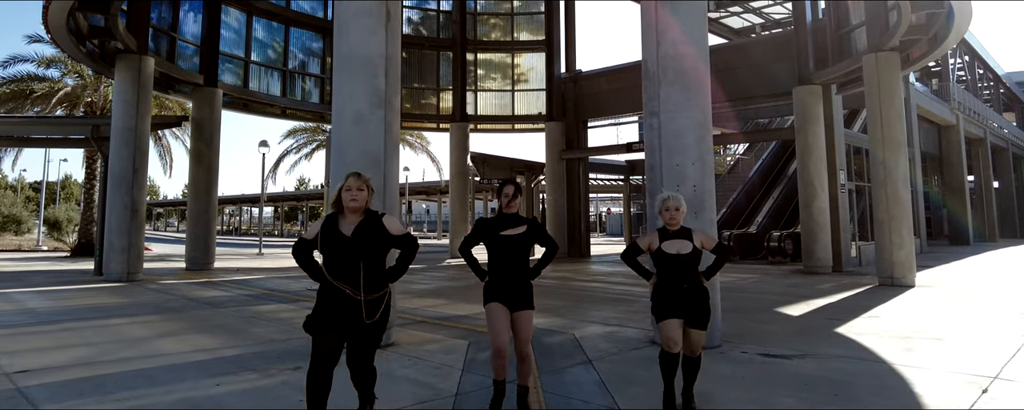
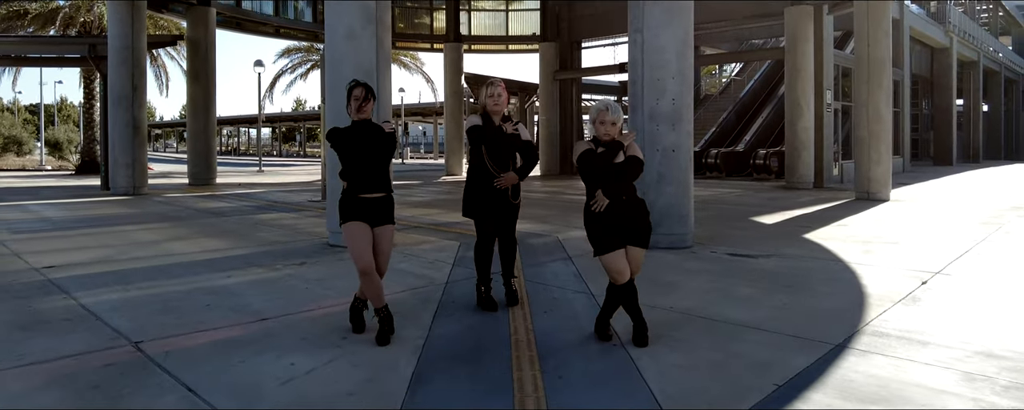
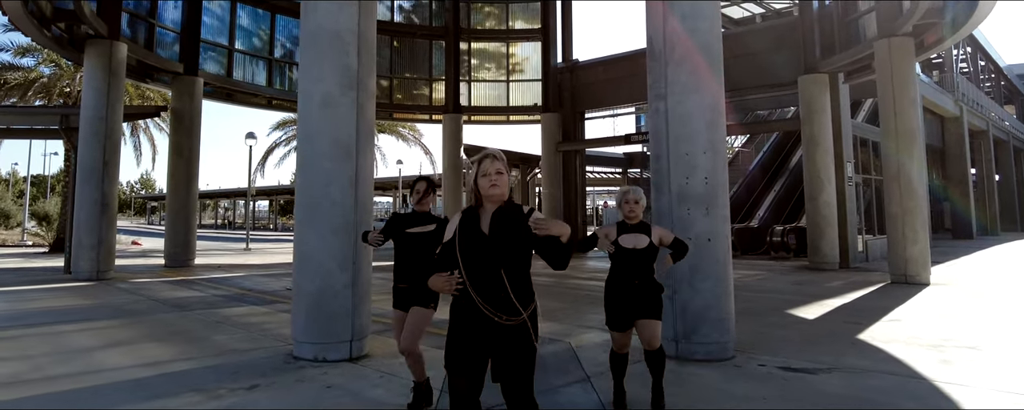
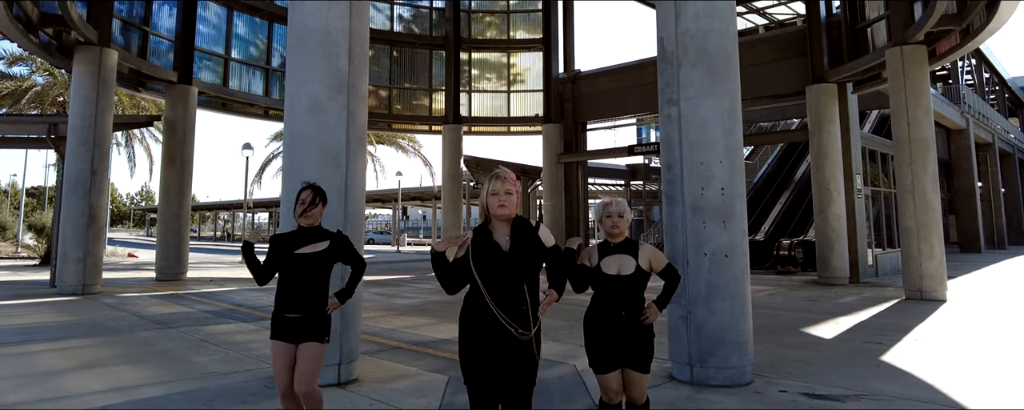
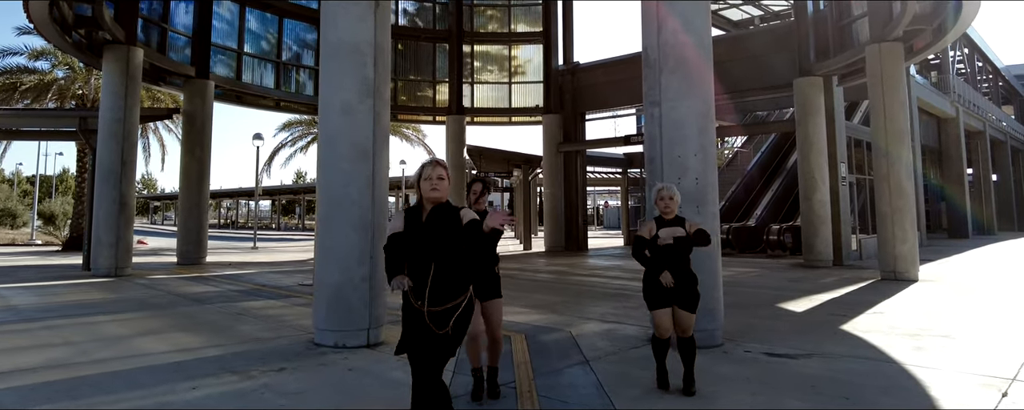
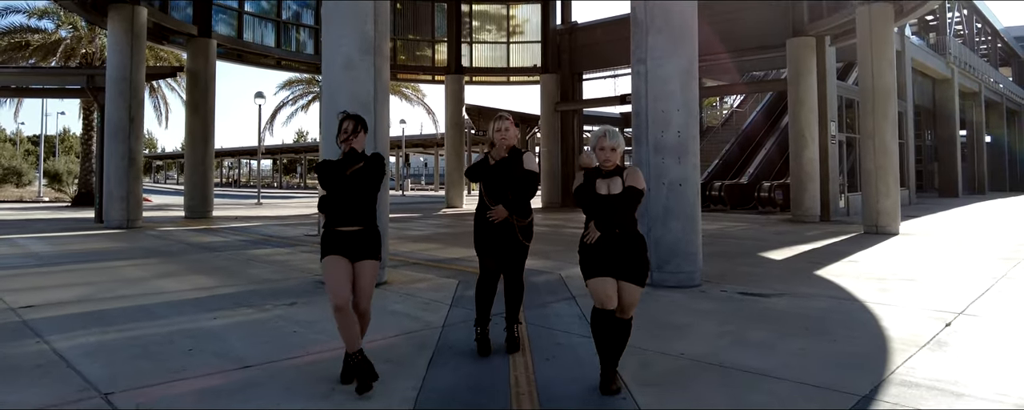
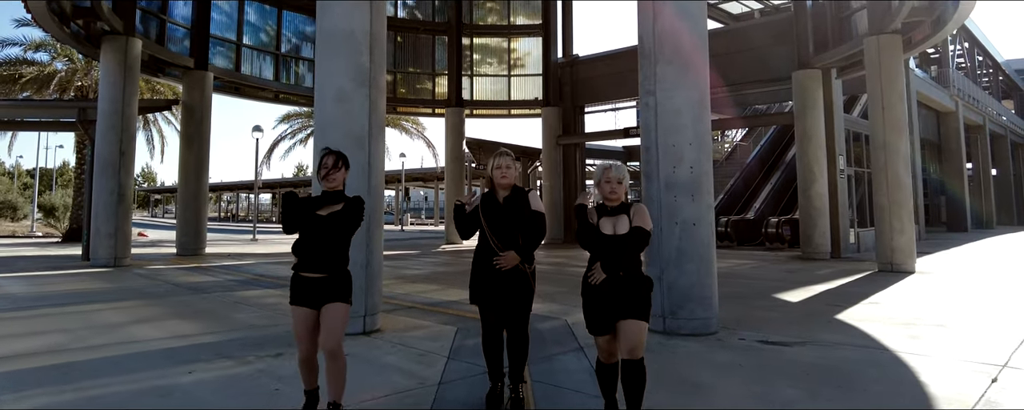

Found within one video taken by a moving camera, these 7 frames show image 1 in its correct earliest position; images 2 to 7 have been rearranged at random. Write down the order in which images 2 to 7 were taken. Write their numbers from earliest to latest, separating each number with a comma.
5, 3, 4, 7, 6, 2
